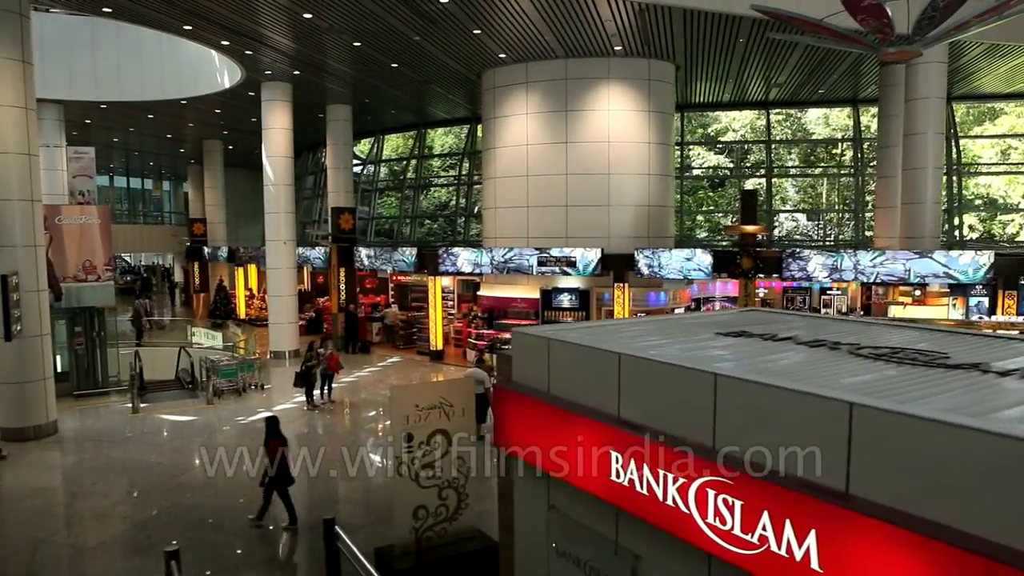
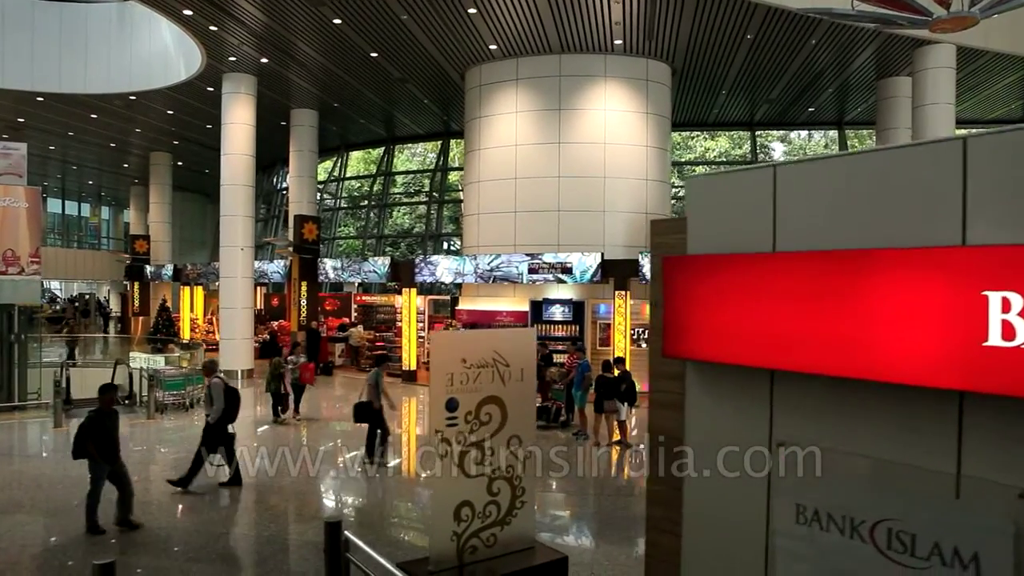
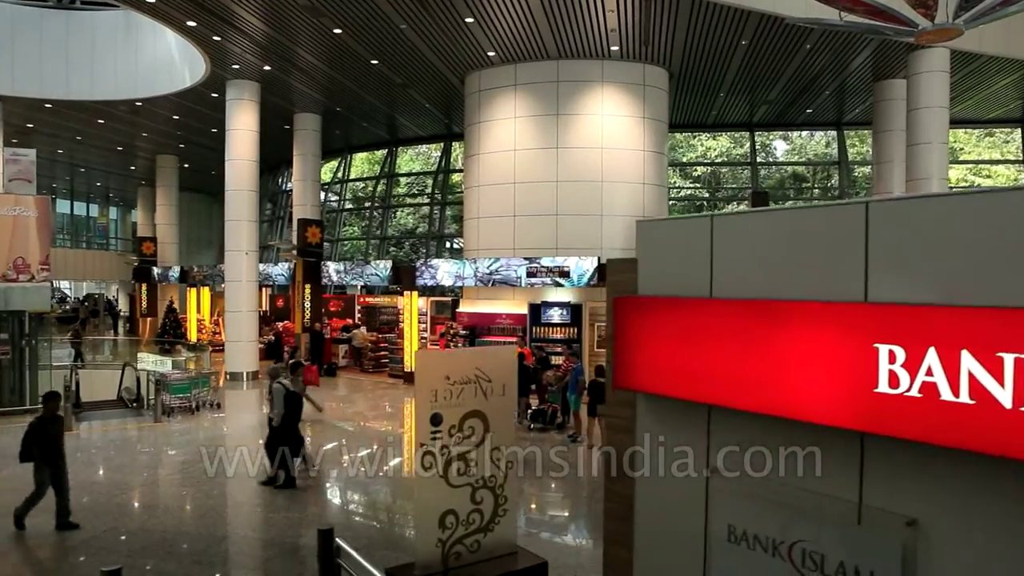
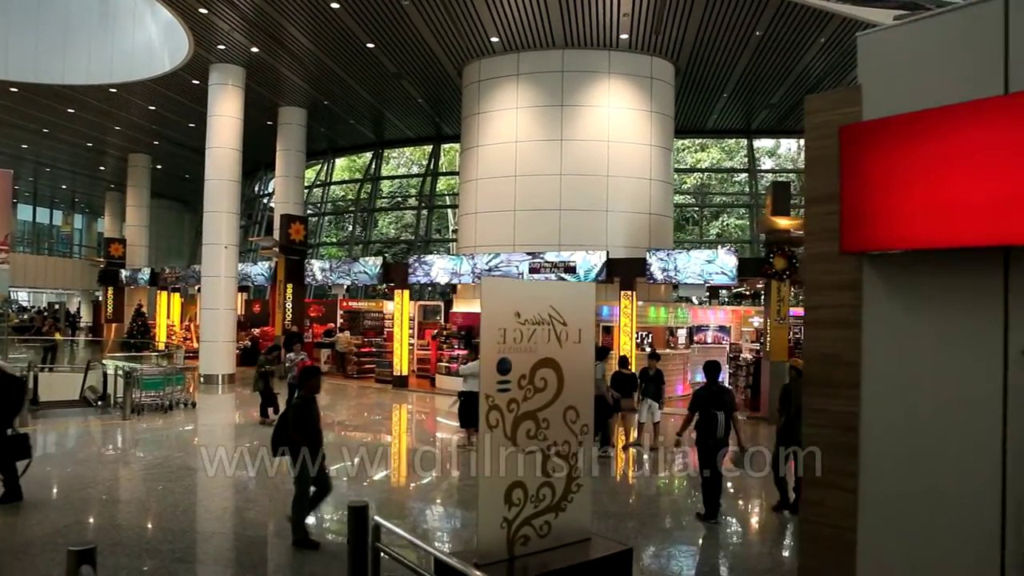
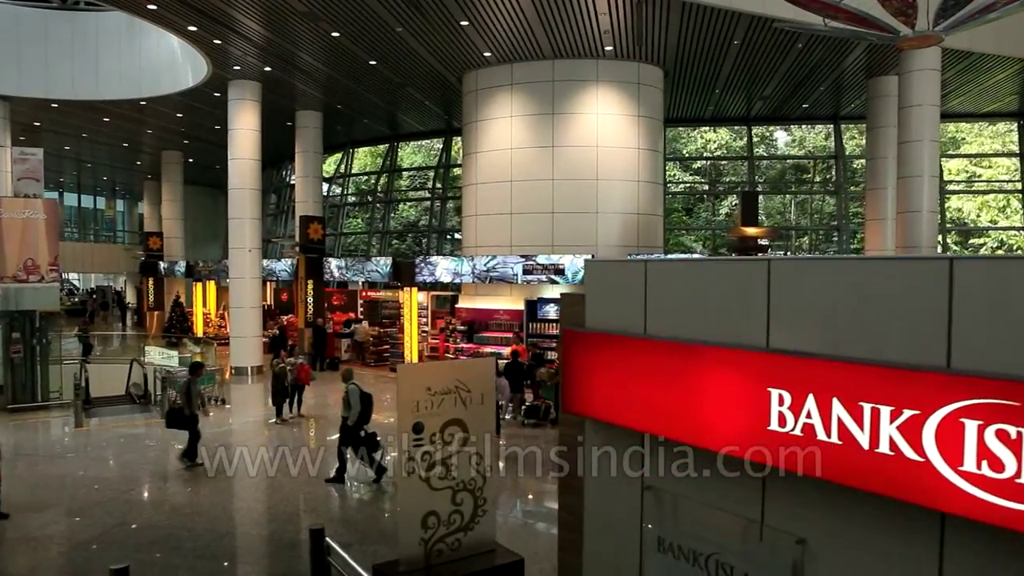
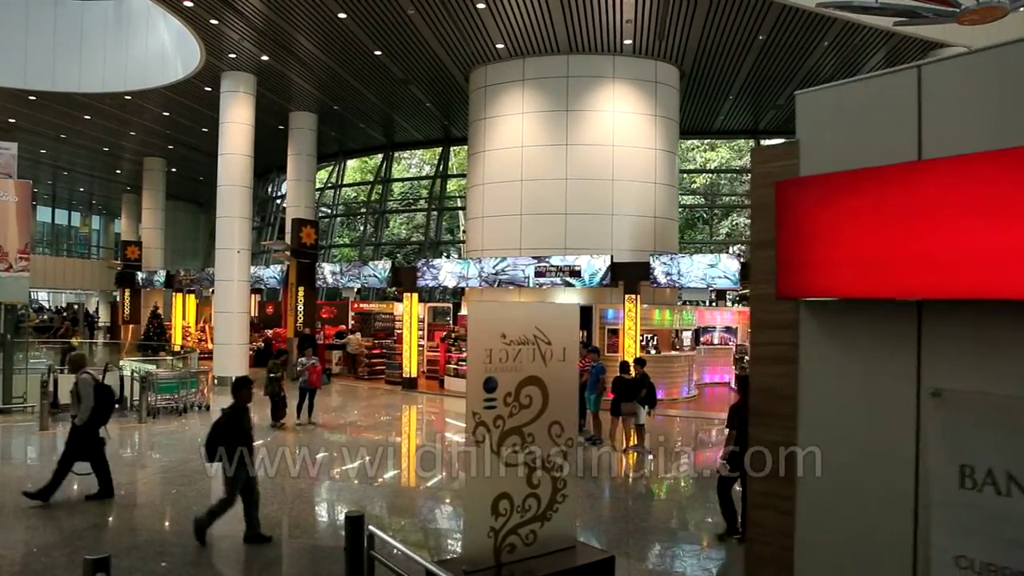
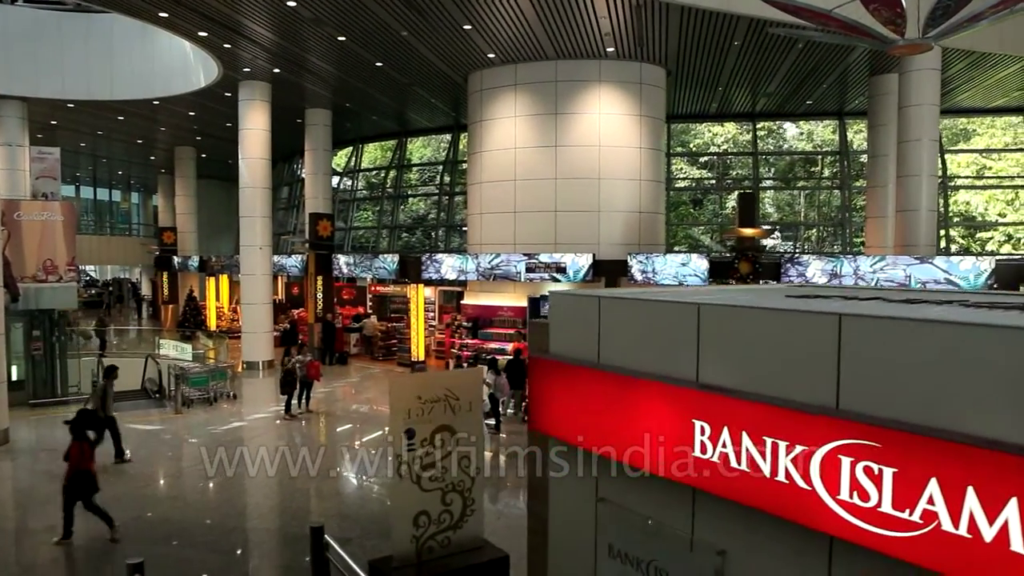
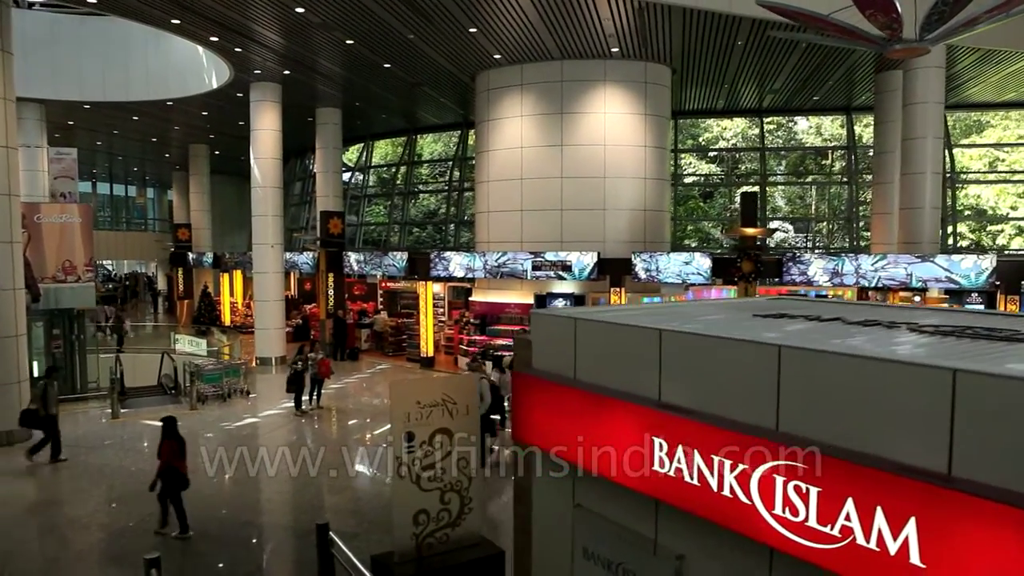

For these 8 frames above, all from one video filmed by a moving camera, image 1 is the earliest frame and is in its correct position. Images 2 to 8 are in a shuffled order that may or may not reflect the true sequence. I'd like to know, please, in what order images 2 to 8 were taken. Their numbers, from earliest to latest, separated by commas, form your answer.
8, 7, 5, 3, 2, 6, 4
